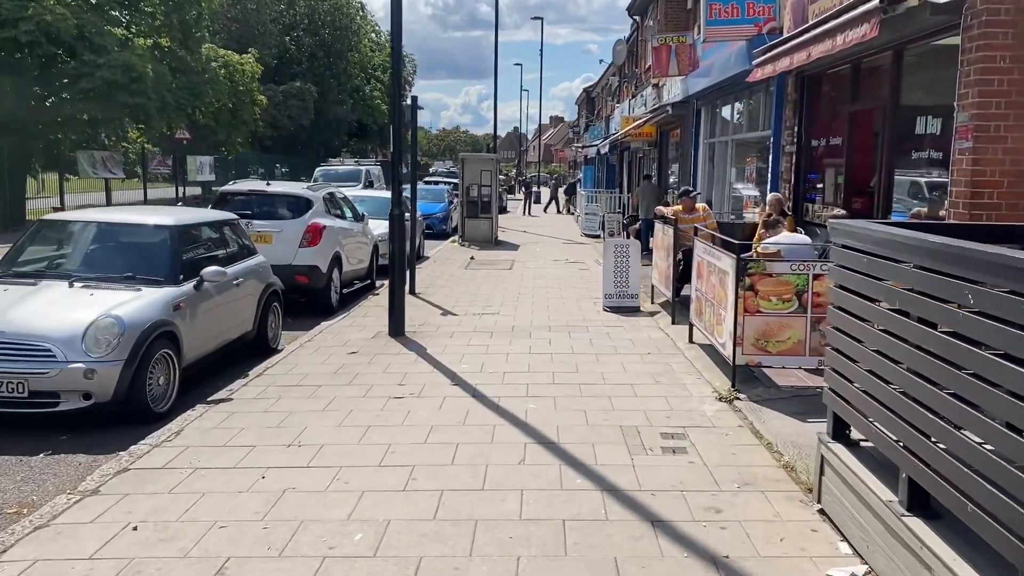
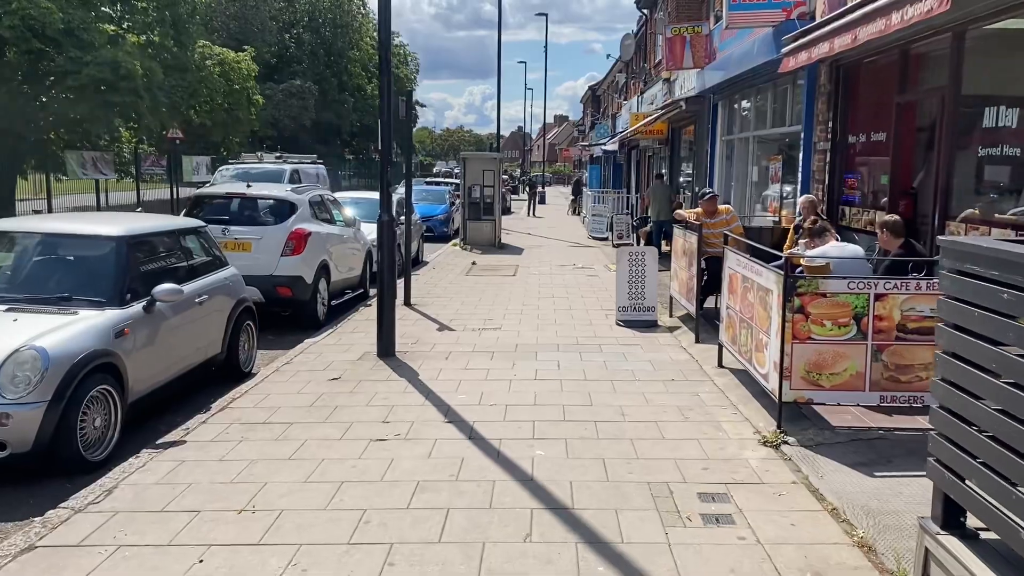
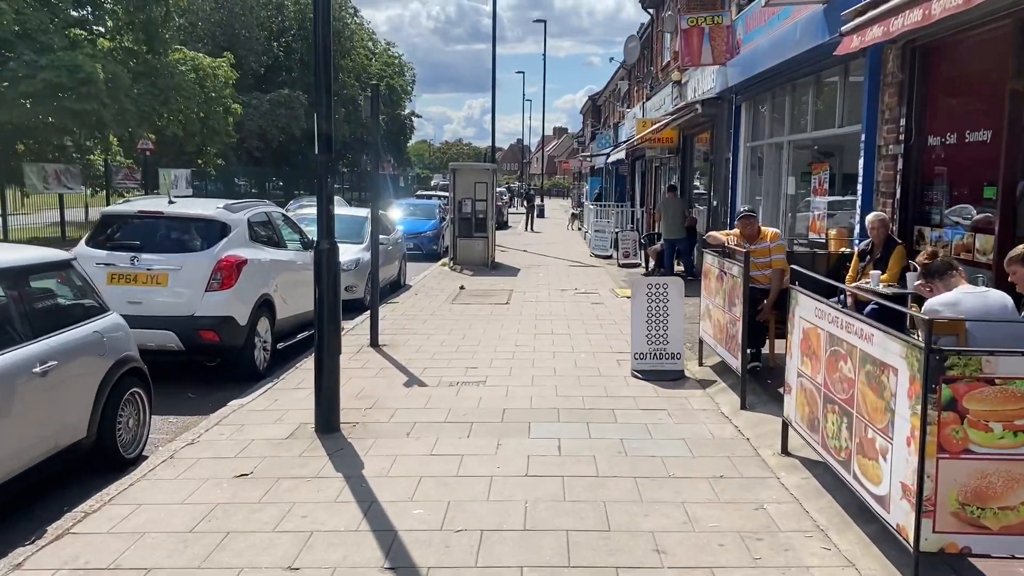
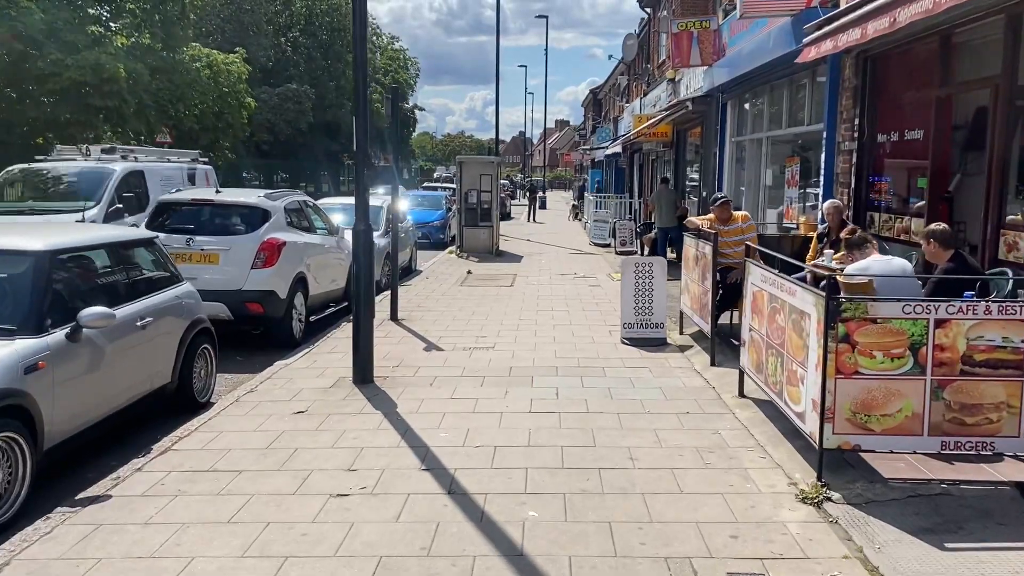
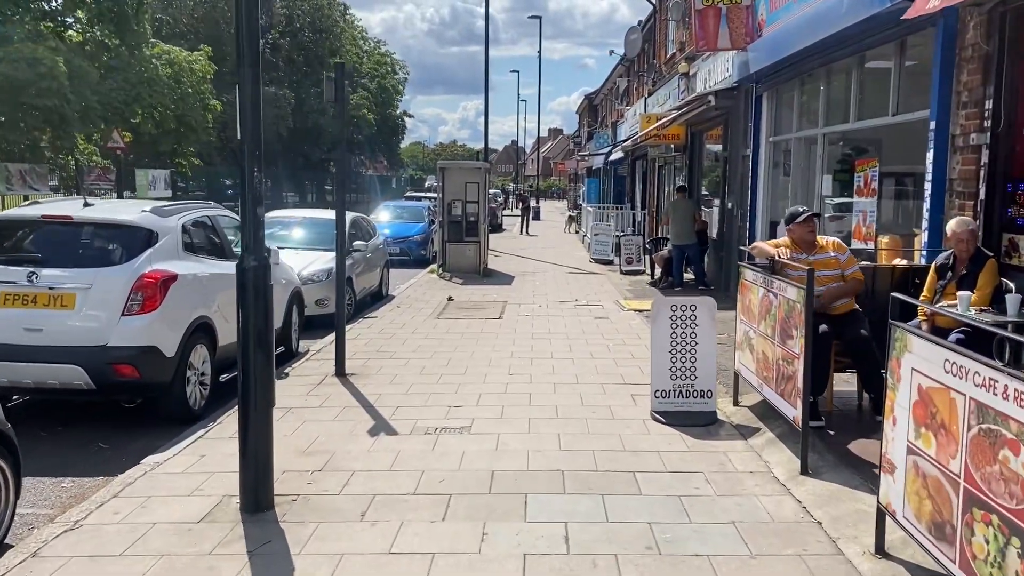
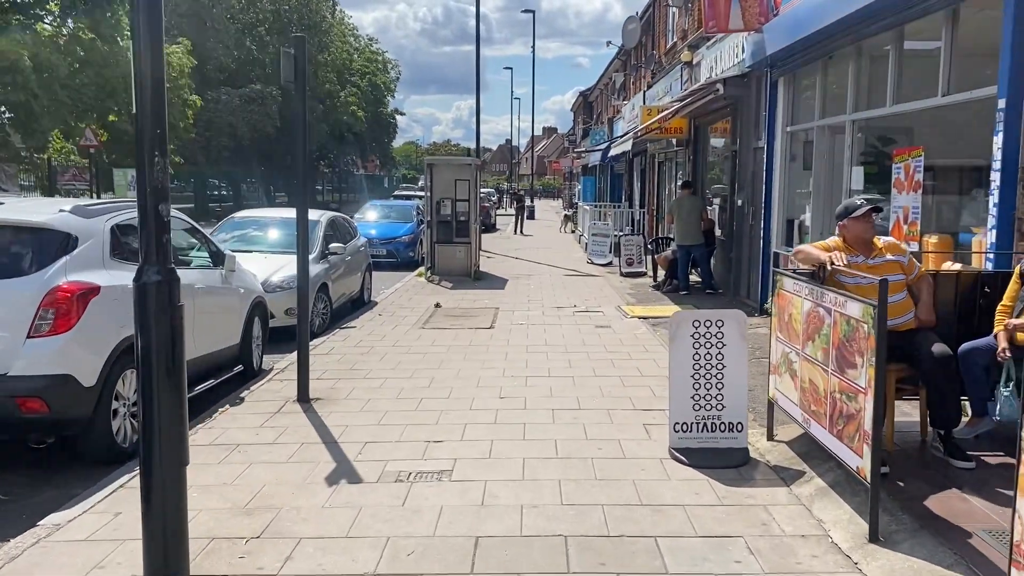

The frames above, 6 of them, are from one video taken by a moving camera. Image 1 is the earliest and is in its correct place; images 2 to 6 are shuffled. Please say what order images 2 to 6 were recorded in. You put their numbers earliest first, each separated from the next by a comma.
2, 4, 3, 5, 6
